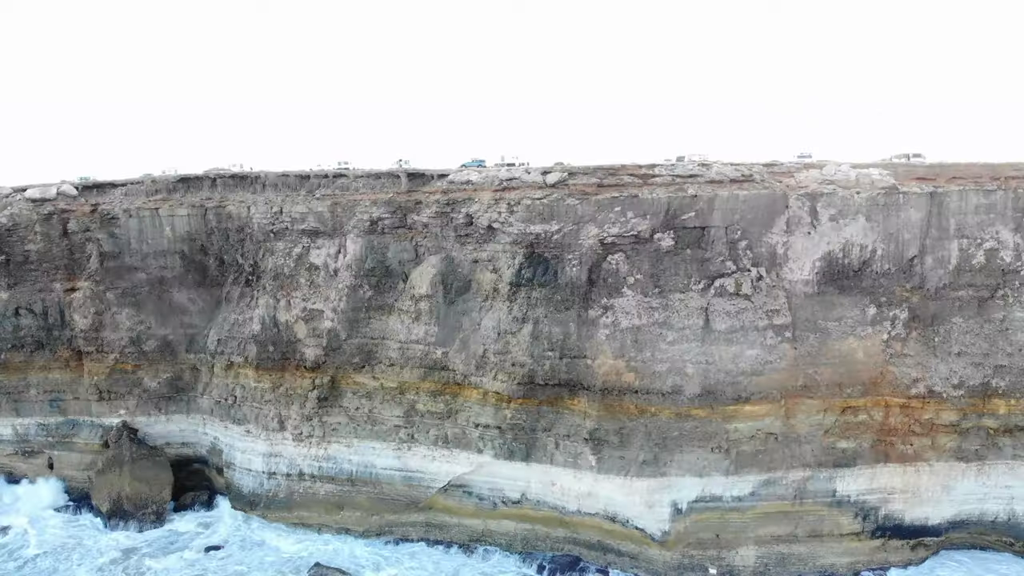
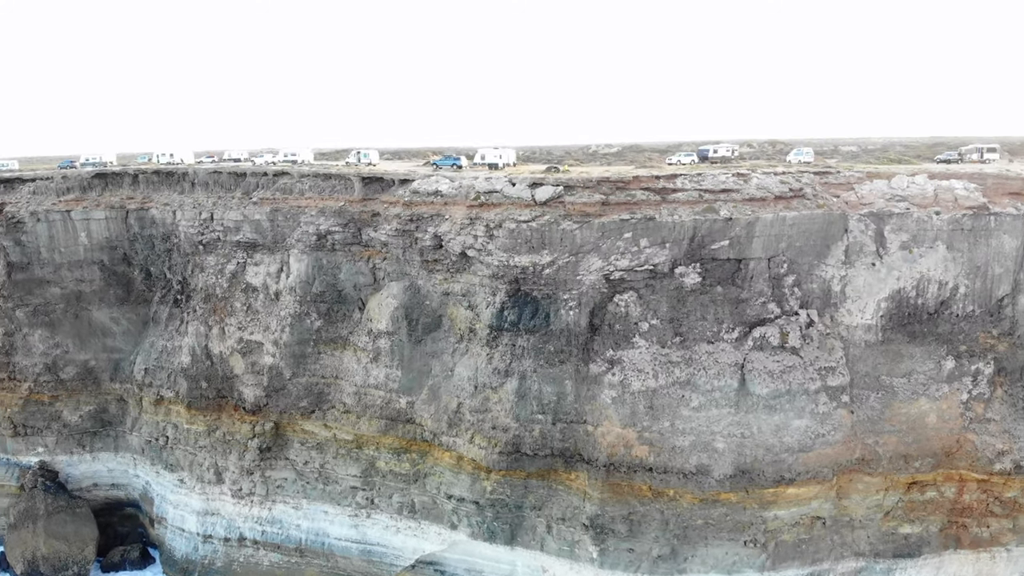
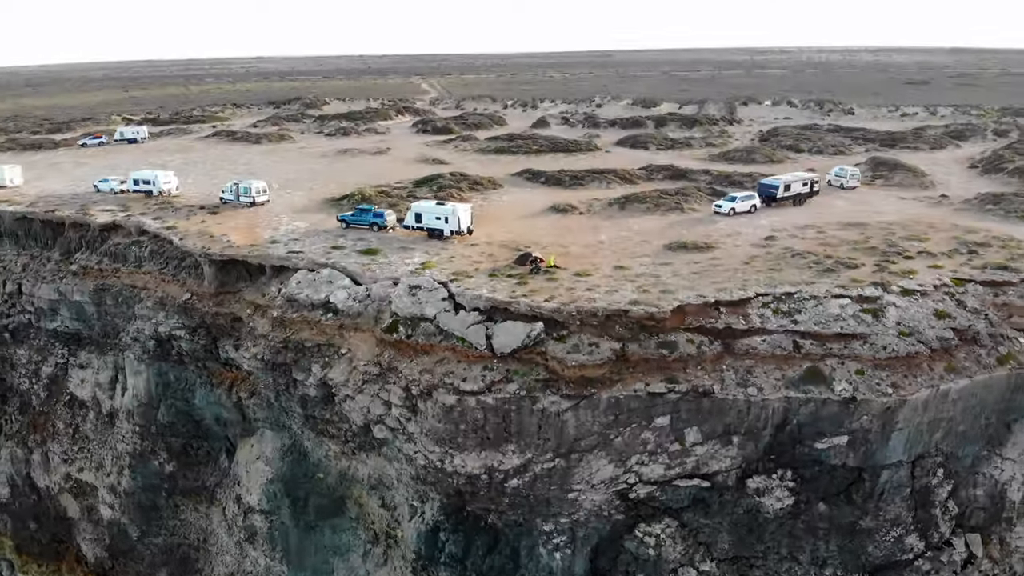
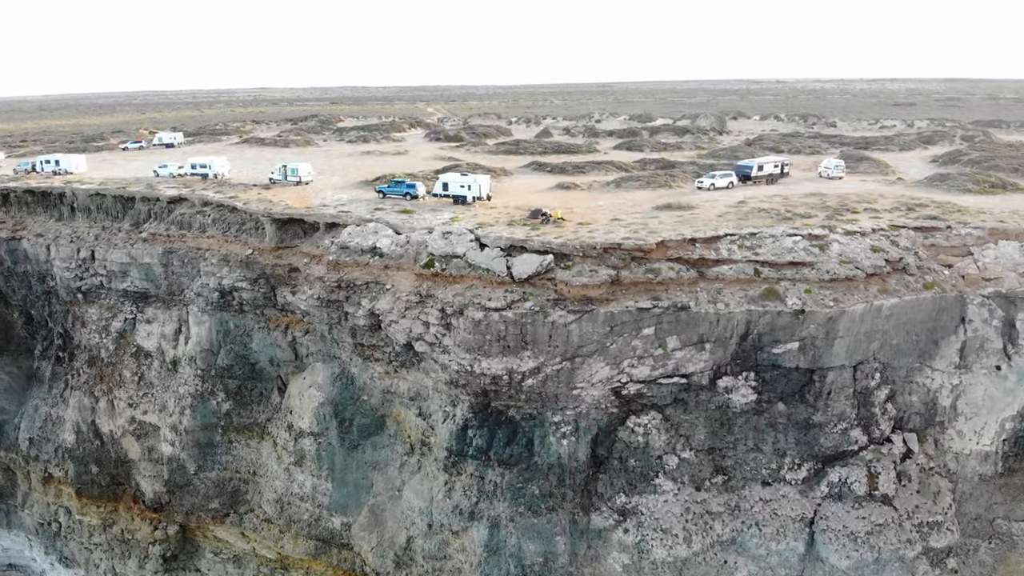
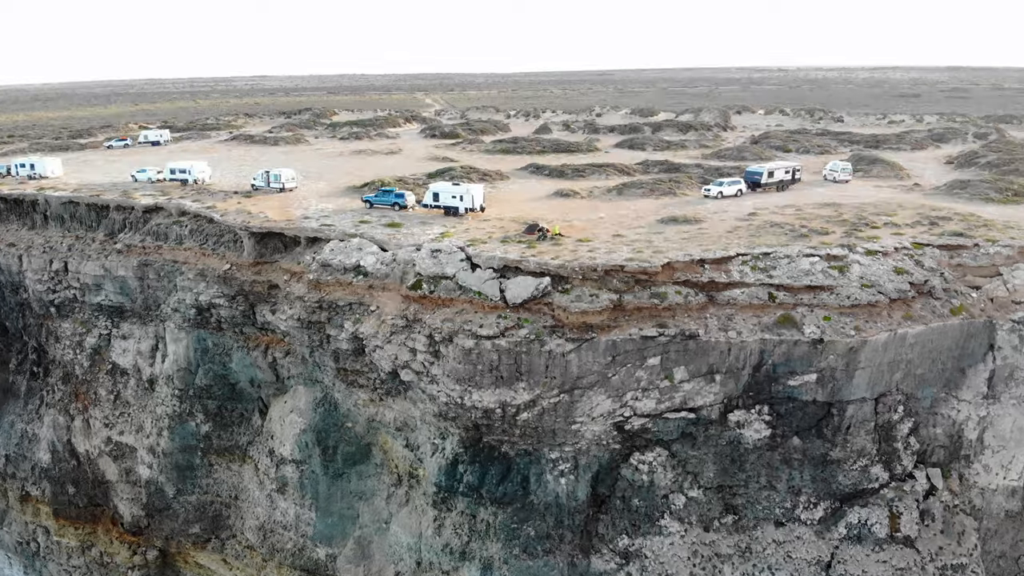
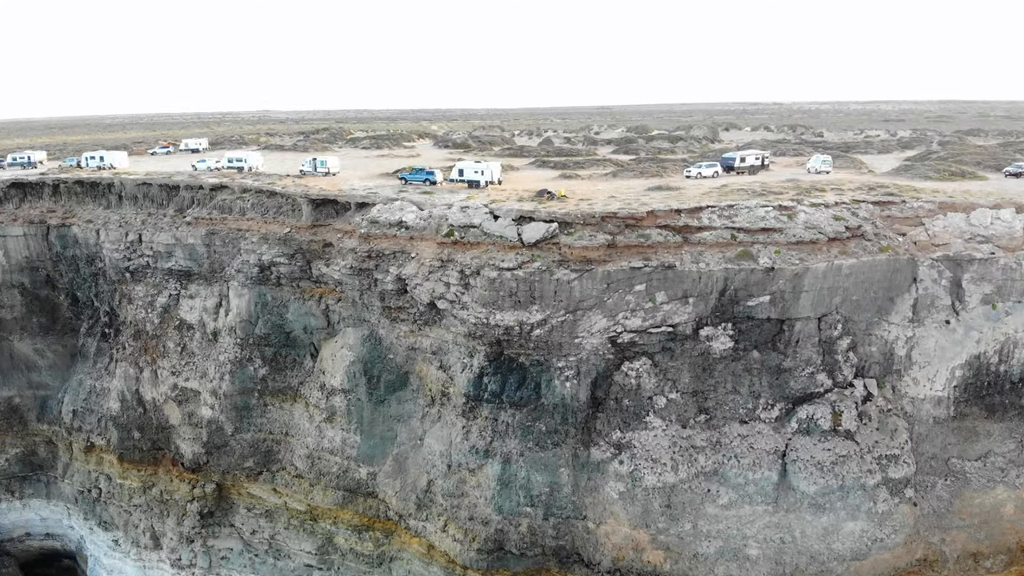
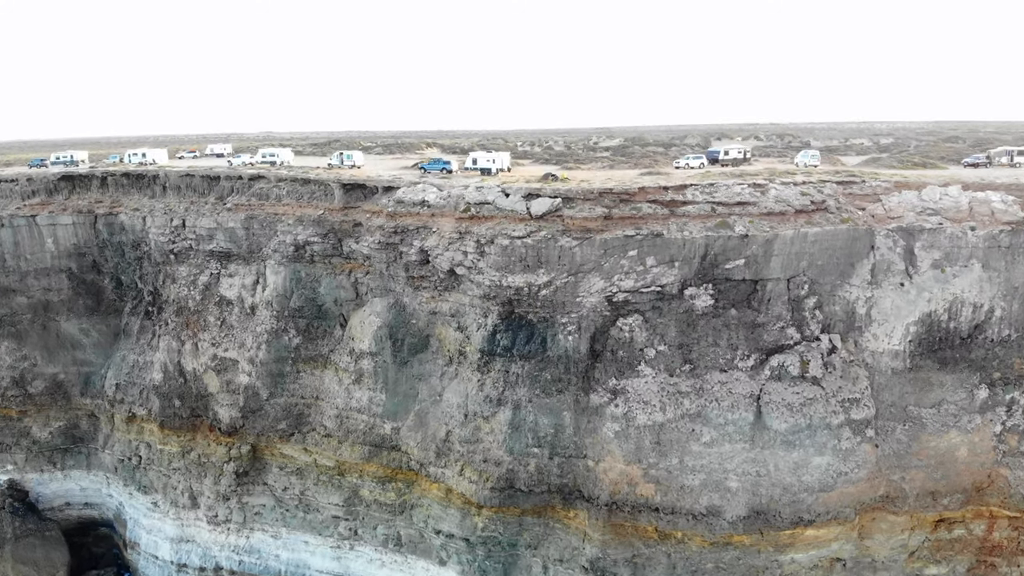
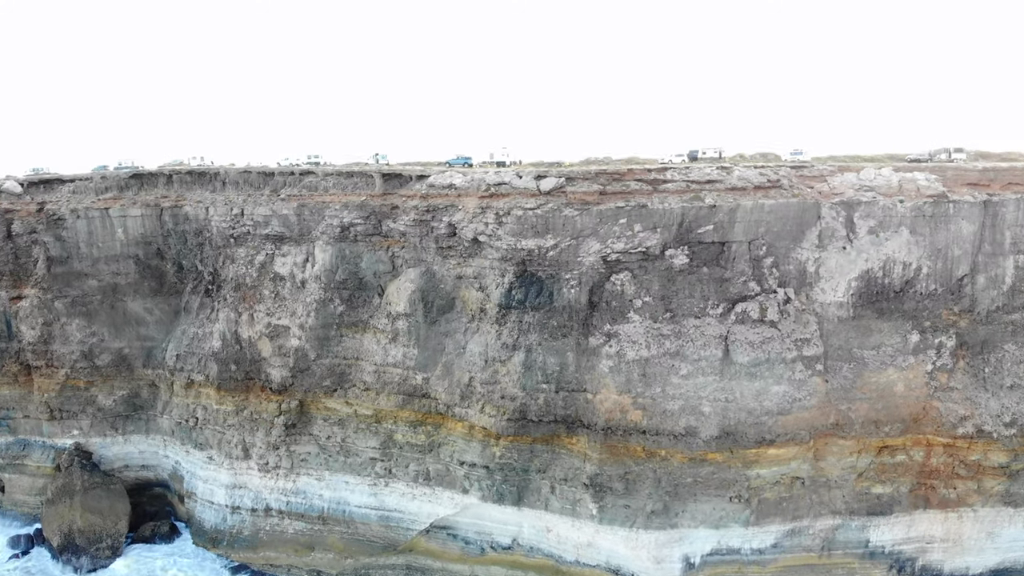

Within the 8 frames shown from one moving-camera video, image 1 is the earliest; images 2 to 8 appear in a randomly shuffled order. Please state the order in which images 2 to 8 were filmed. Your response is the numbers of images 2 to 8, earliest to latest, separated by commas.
8, 2, 7, 6, 4, 5, 3
